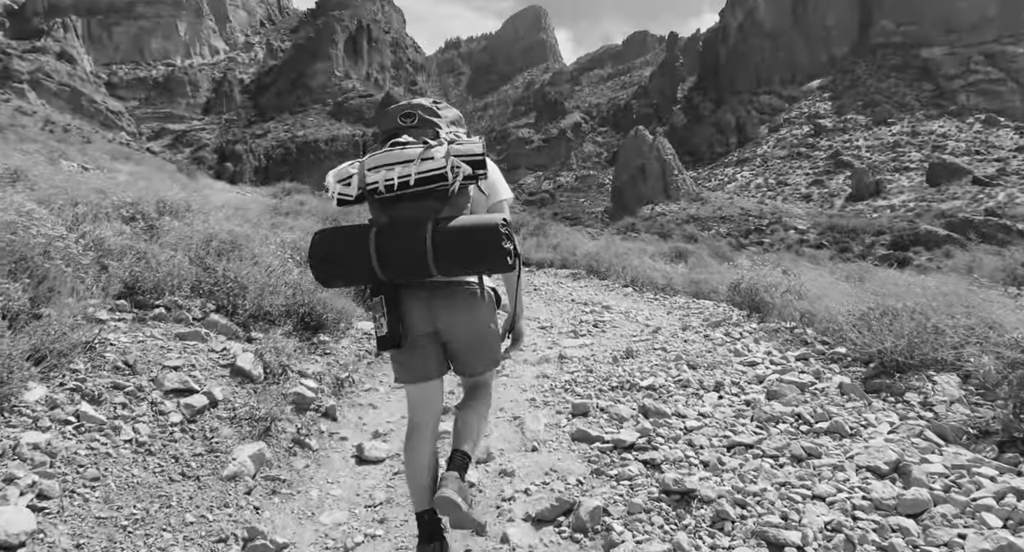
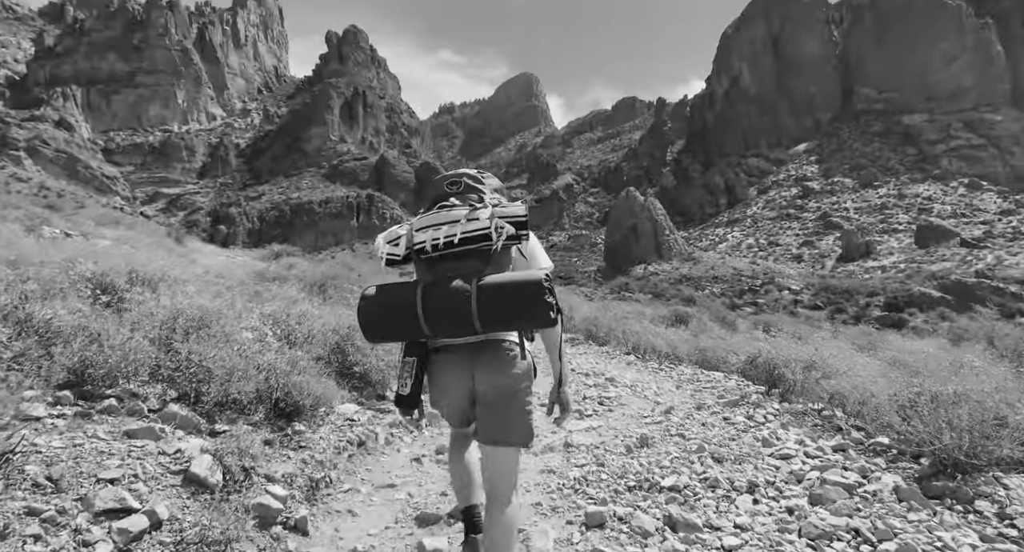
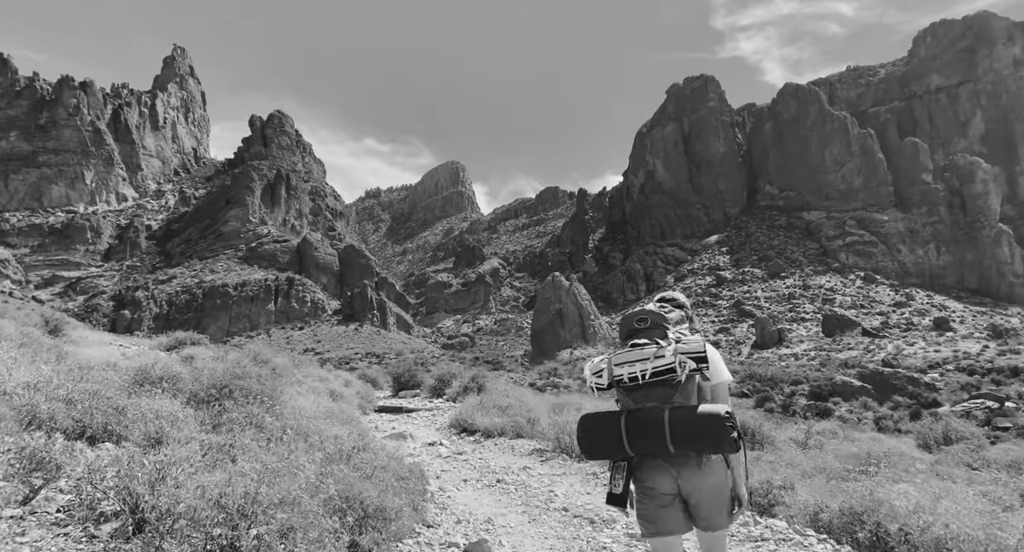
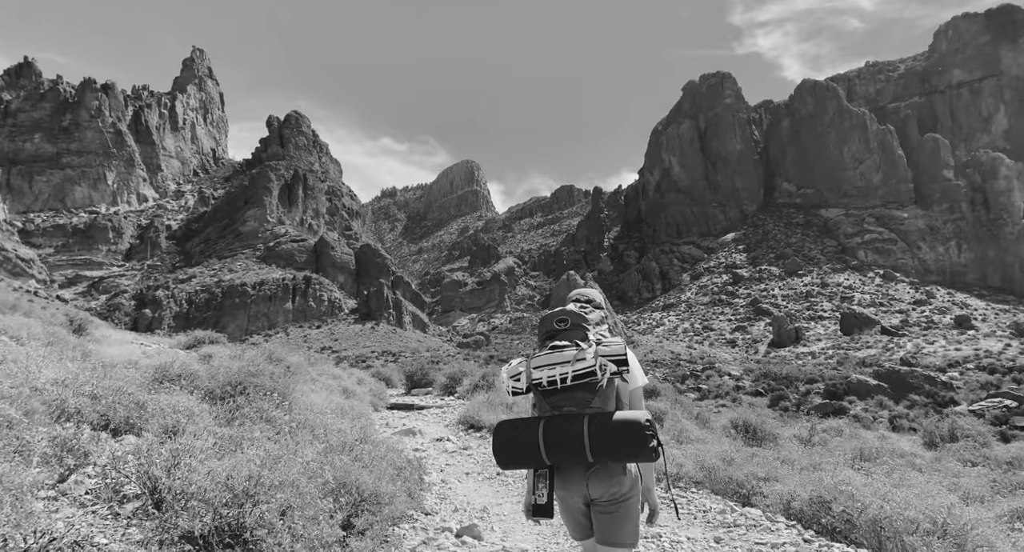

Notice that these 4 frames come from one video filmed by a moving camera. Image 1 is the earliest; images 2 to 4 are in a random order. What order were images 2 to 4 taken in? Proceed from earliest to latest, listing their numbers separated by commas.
2, 4, 3
